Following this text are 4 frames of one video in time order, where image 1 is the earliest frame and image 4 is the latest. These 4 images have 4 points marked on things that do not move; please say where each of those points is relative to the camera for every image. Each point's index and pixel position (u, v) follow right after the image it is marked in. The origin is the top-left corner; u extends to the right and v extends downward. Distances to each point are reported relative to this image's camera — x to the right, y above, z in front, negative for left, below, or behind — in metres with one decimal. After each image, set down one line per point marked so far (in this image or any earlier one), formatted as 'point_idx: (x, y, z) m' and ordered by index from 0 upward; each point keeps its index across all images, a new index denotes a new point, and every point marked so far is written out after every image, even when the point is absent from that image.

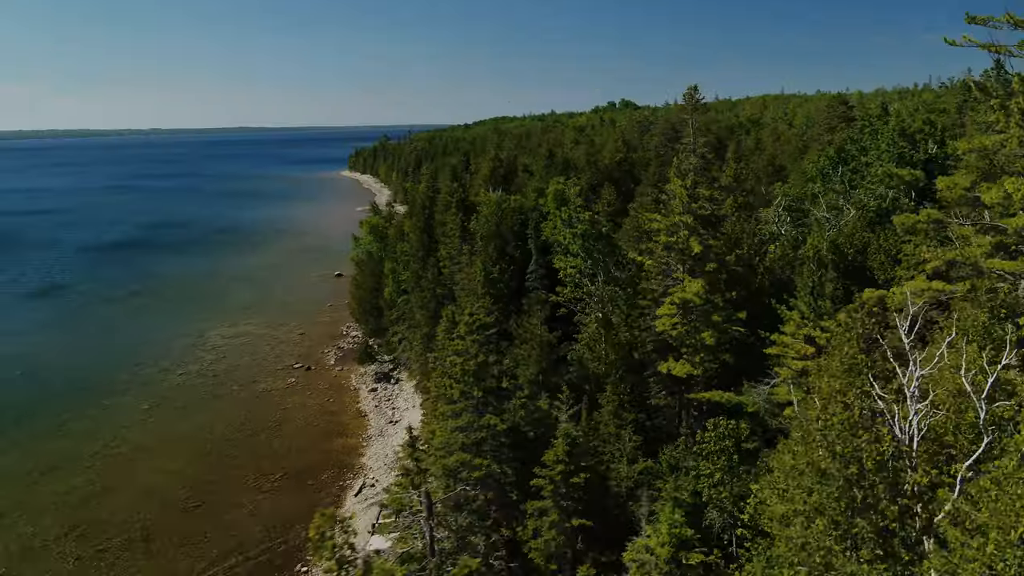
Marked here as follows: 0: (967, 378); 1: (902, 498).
0: (+8.7, -1.7, +13.8) m
1: (+6.8, -3.4, +12.6) m
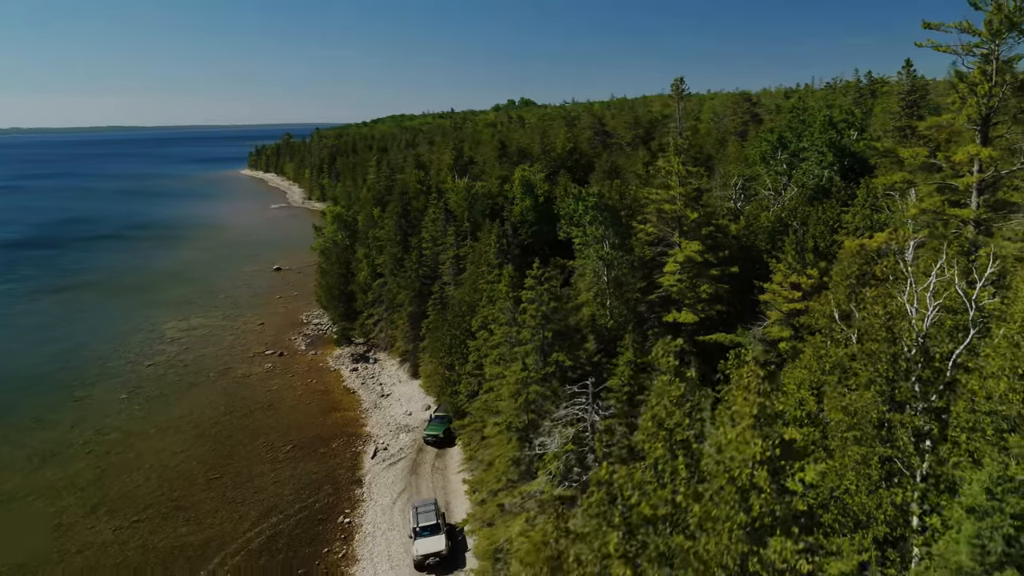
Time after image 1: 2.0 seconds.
0: (+11.4, 0.0, +18.8) m
1: (+9.8, -1.8, +17.3) m
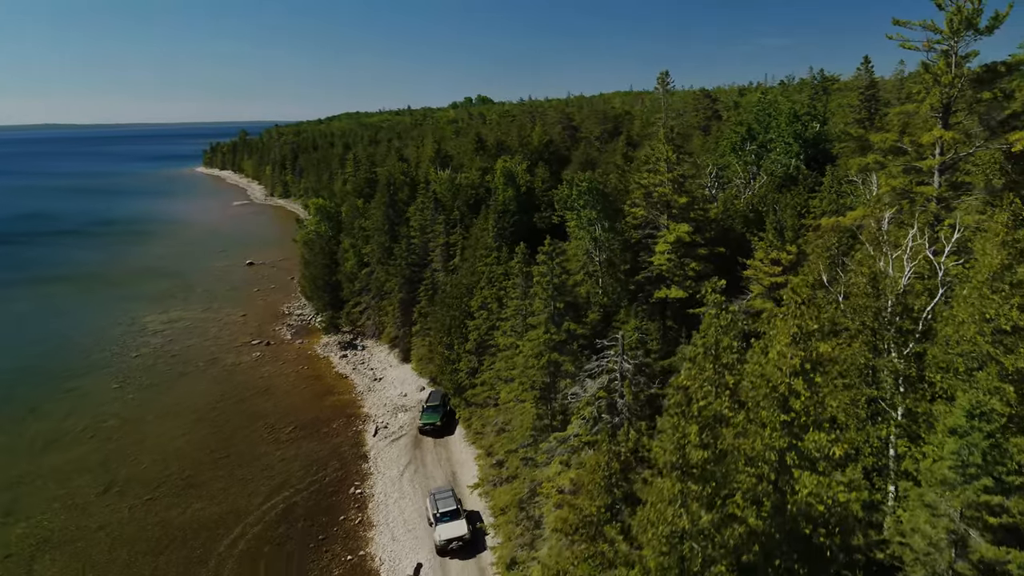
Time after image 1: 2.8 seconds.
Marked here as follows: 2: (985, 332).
0: (+12.2, +1.0, +21.5) m
1: (+10.7, -0.8, +19.9) m
2: (+11.0, -1.0, +17.3) m
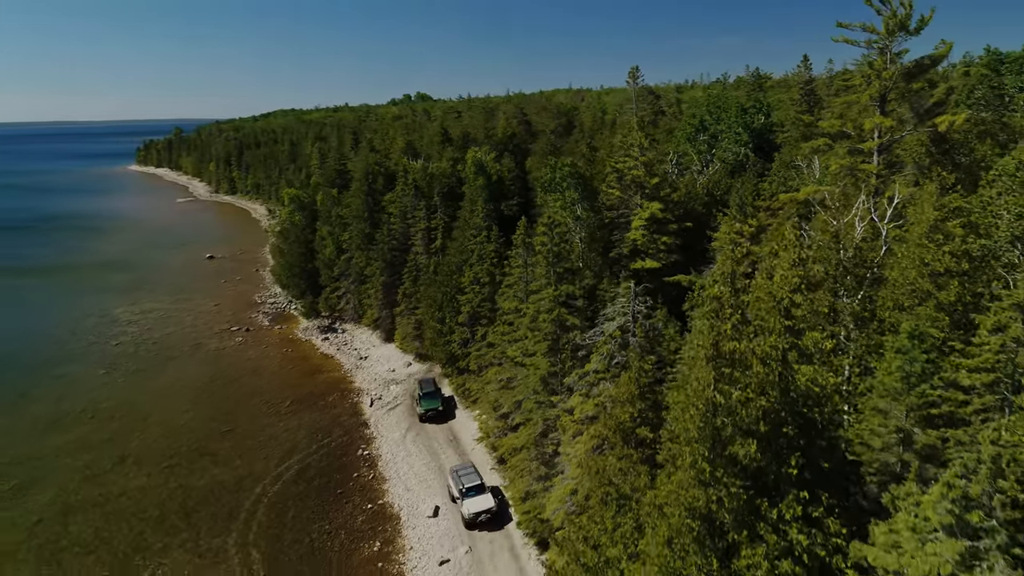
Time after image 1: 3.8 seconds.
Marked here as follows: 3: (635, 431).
0: (+12.7, +2.5, +25.9) m
1: (+11.4, +0.6, +24.2) m
2: (+11.9, +0.4, +21.6) m
3: (+3.3, -3.7, +19.4) m
